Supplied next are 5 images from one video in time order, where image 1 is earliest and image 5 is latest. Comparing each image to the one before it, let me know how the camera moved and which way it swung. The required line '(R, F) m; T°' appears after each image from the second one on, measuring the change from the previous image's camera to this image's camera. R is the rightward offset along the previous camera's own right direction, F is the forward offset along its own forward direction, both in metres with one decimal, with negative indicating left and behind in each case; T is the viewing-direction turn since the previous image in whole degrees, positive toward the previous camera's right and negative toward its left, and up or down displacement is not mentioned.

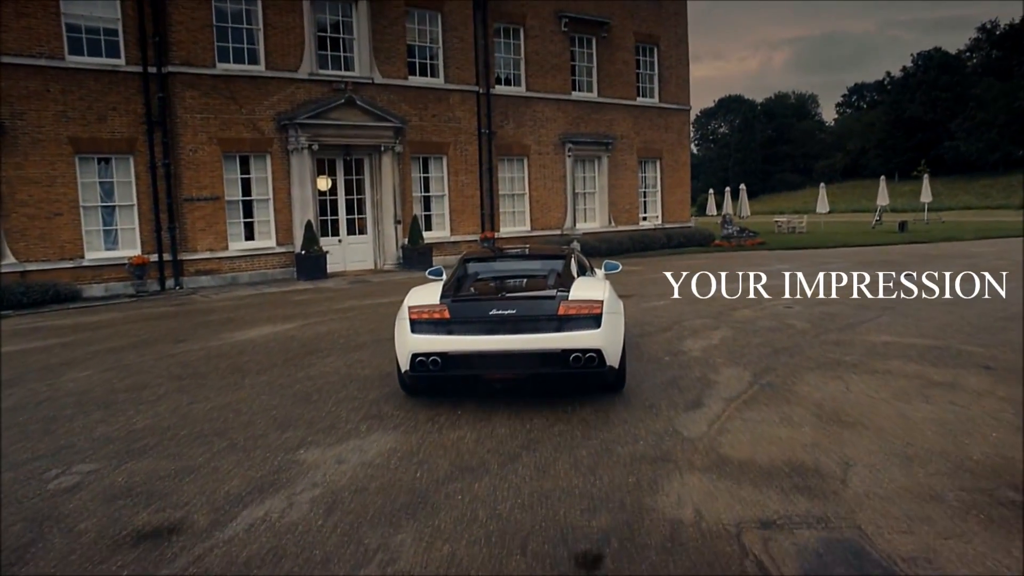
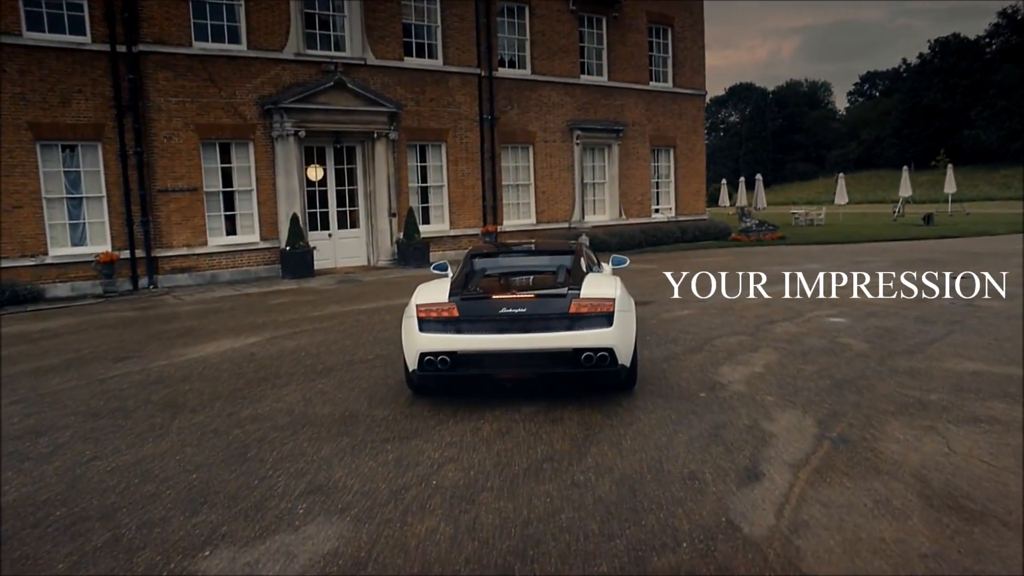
(+0.1, +1.4) m; 0°
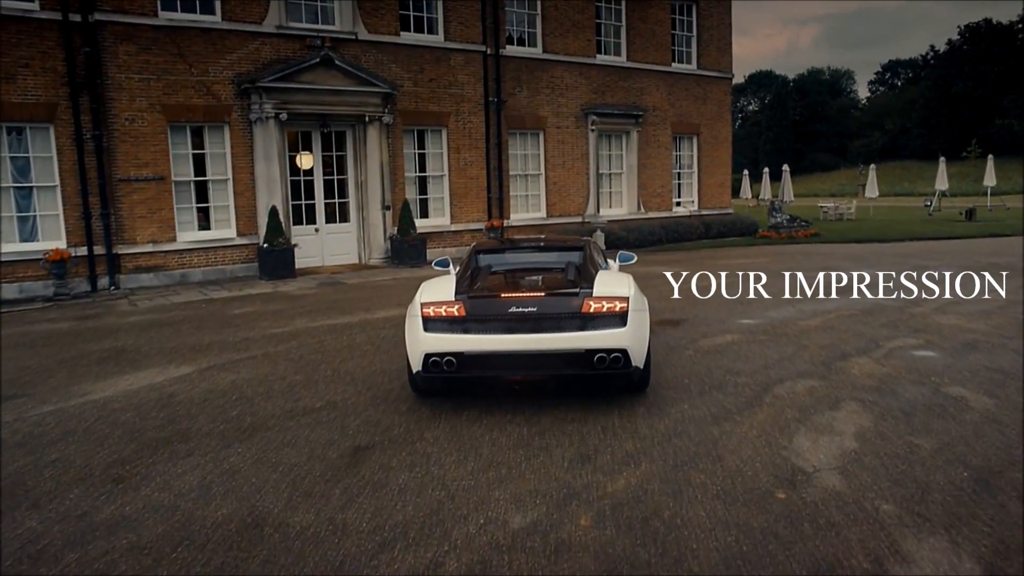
(+0.1, +1.9) m; -1°
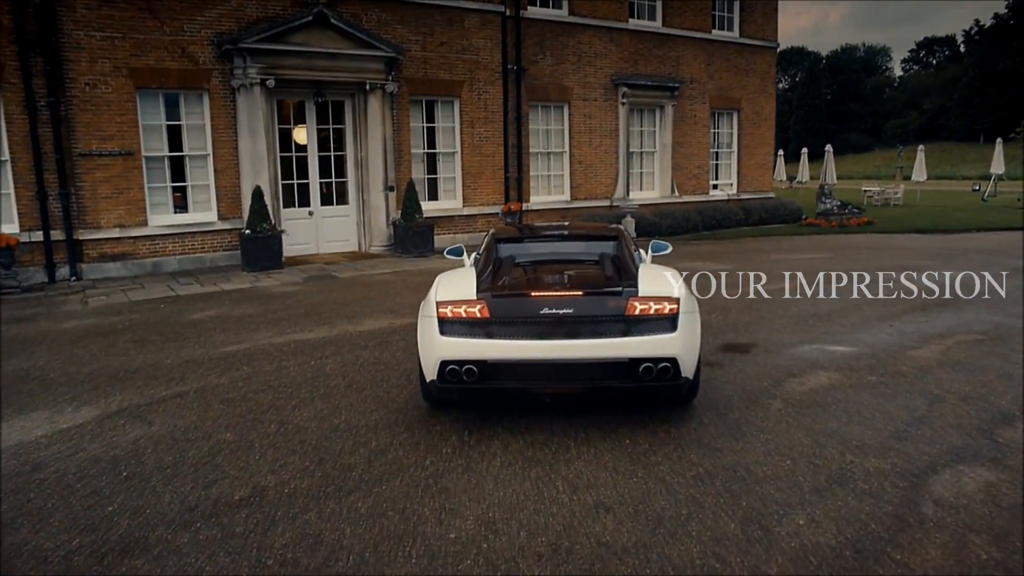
(0.0, +2.0) m; -1°
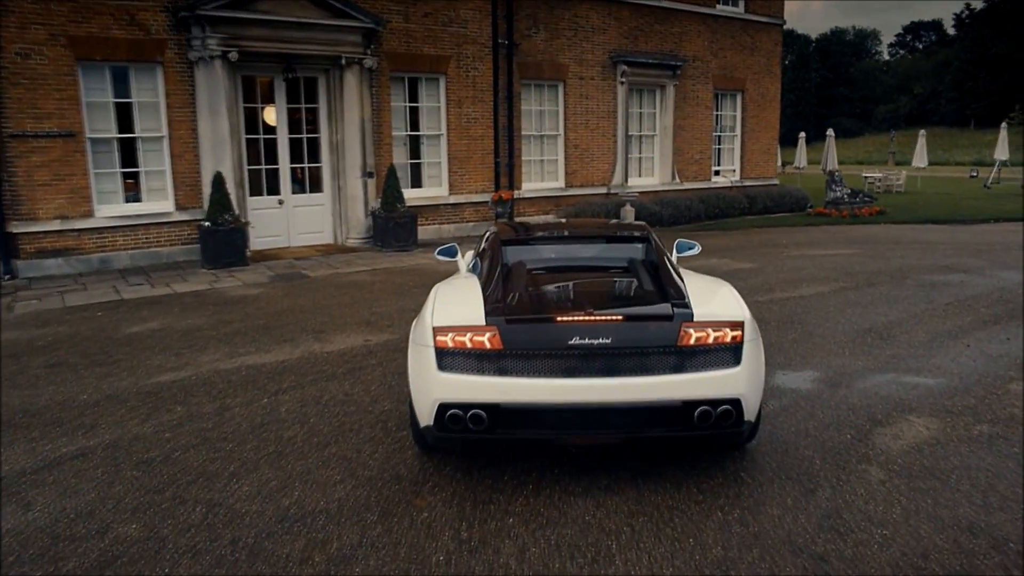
(-0.1, +1.3) m; +1°
